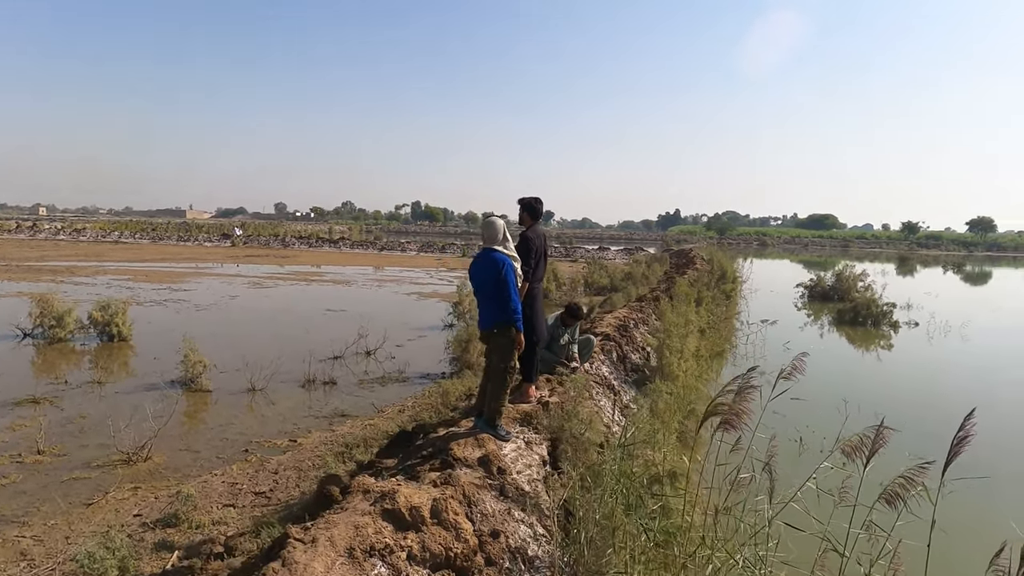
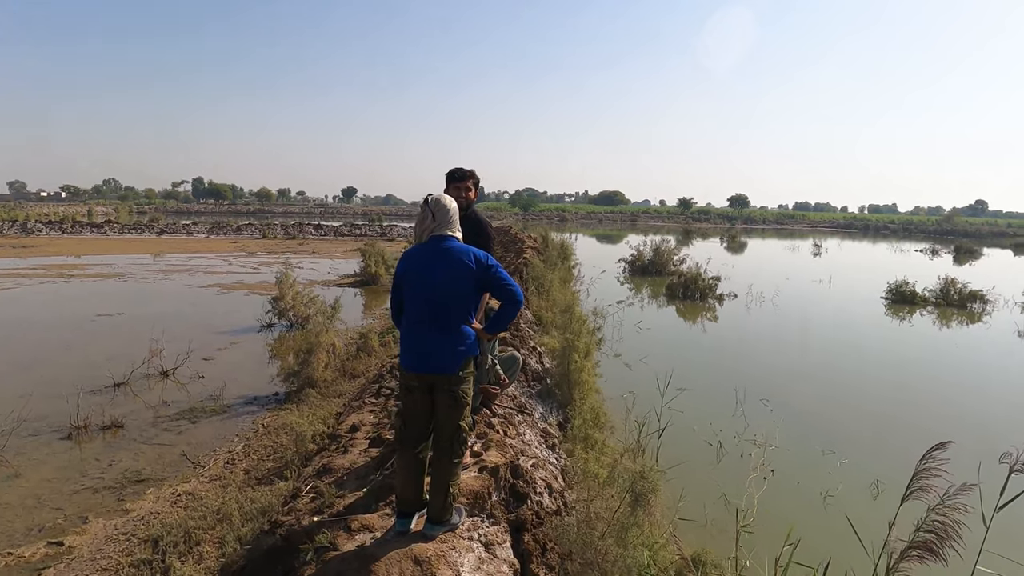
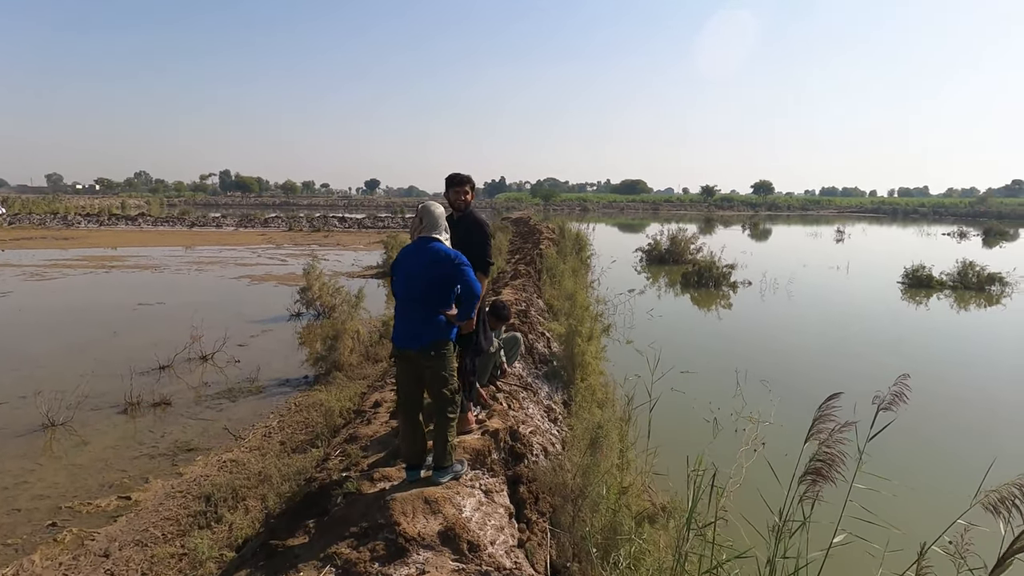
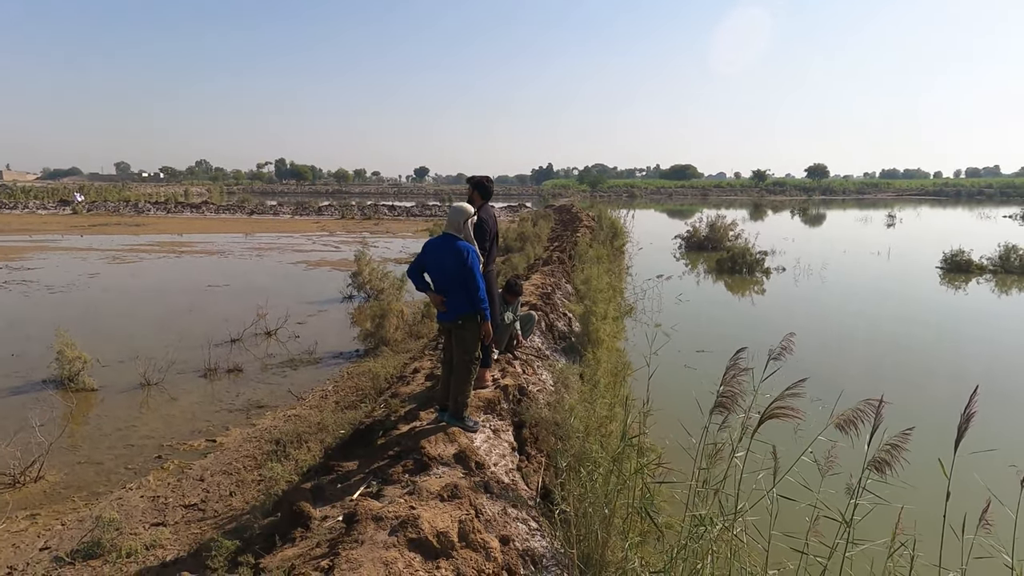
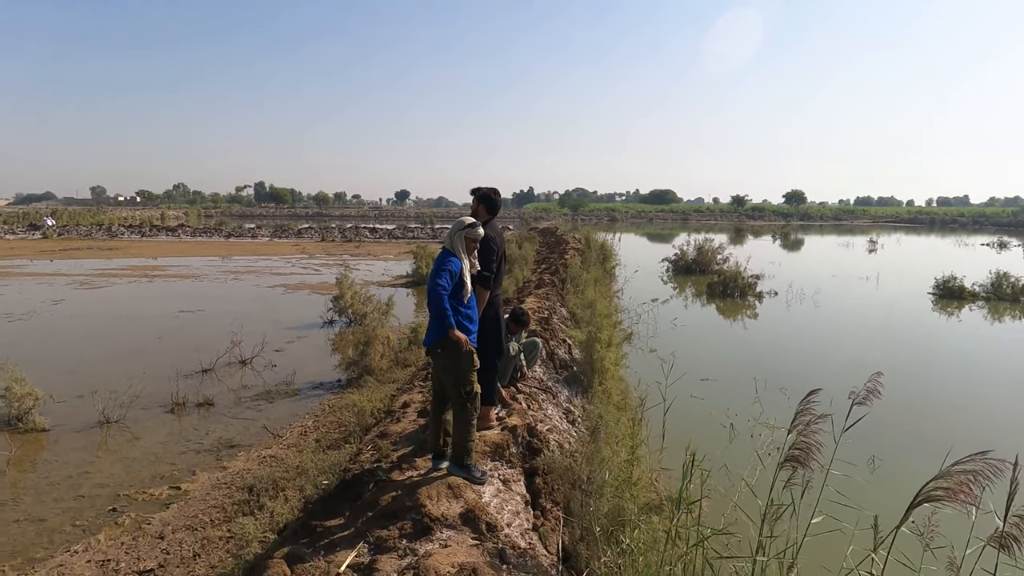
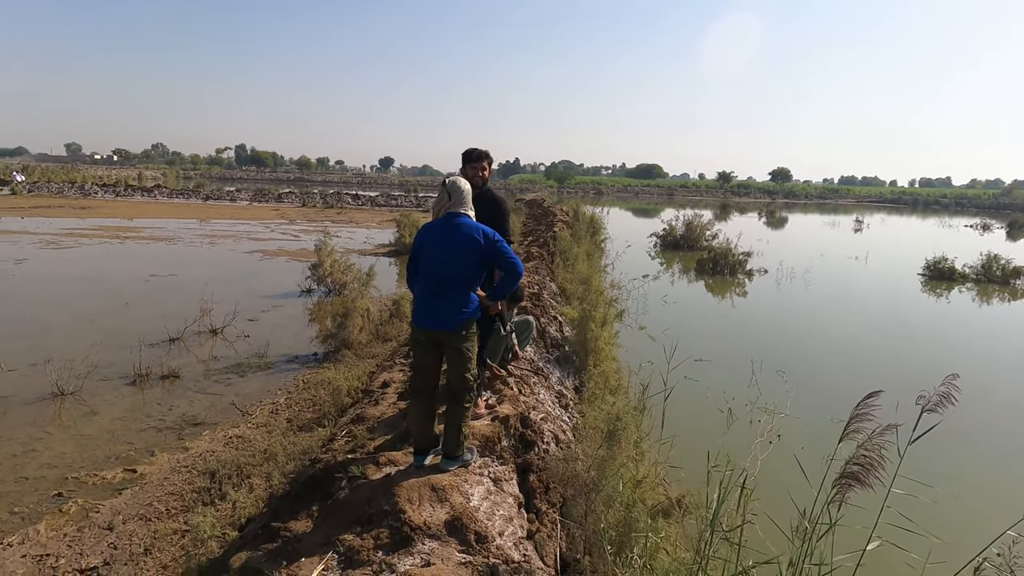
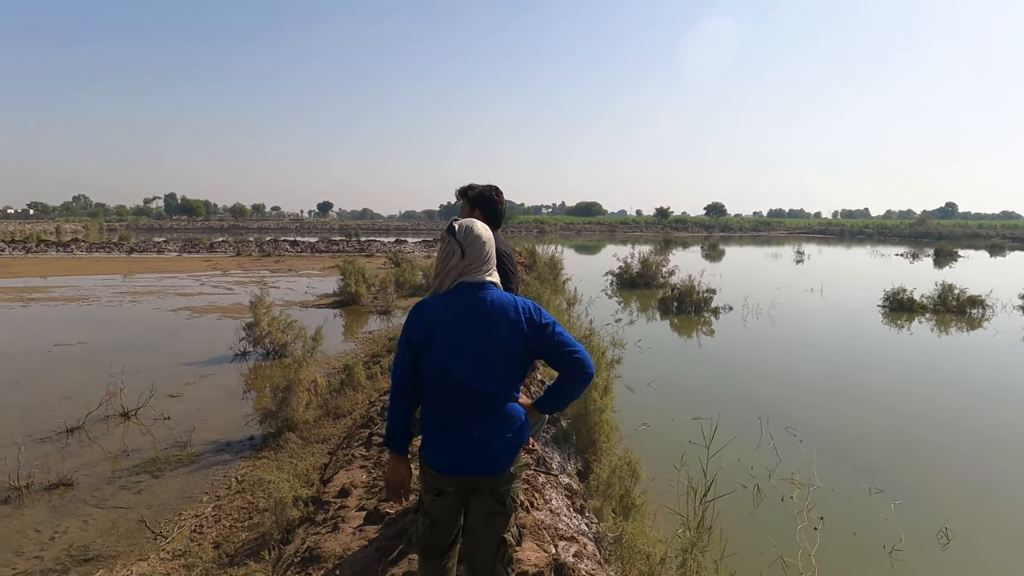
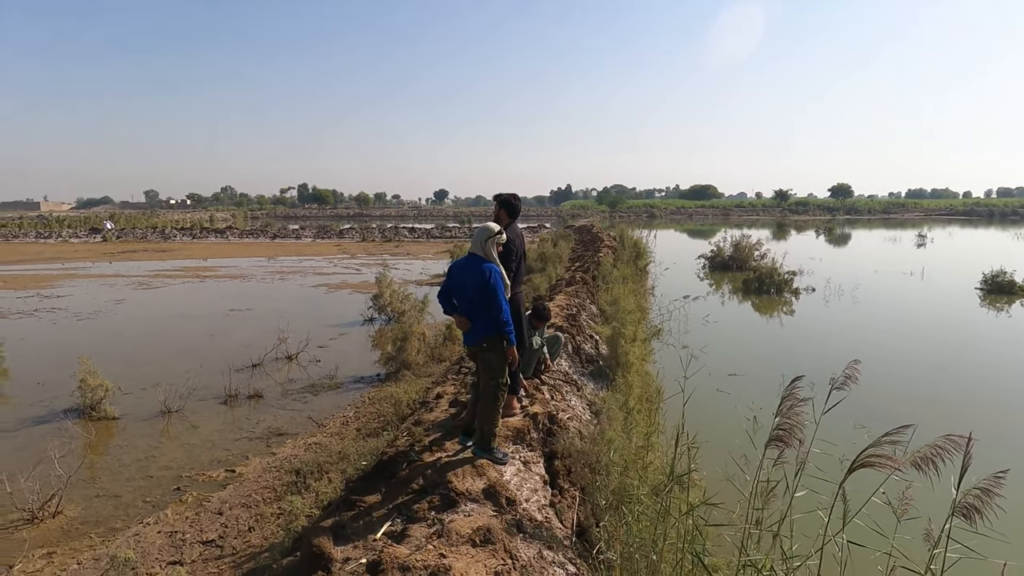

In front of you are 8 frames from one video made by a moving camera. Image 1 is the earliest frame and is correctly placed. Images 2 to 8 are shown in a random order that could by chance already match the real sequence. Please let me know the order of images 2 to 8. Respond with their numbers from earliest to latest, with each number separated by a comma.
4, 8, 5, 3, 6, 2, 7
